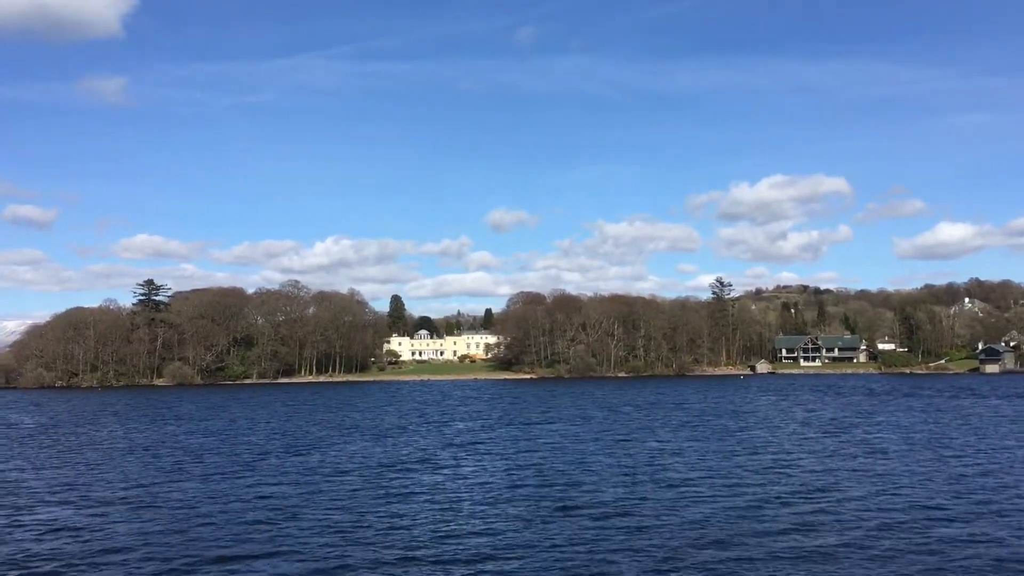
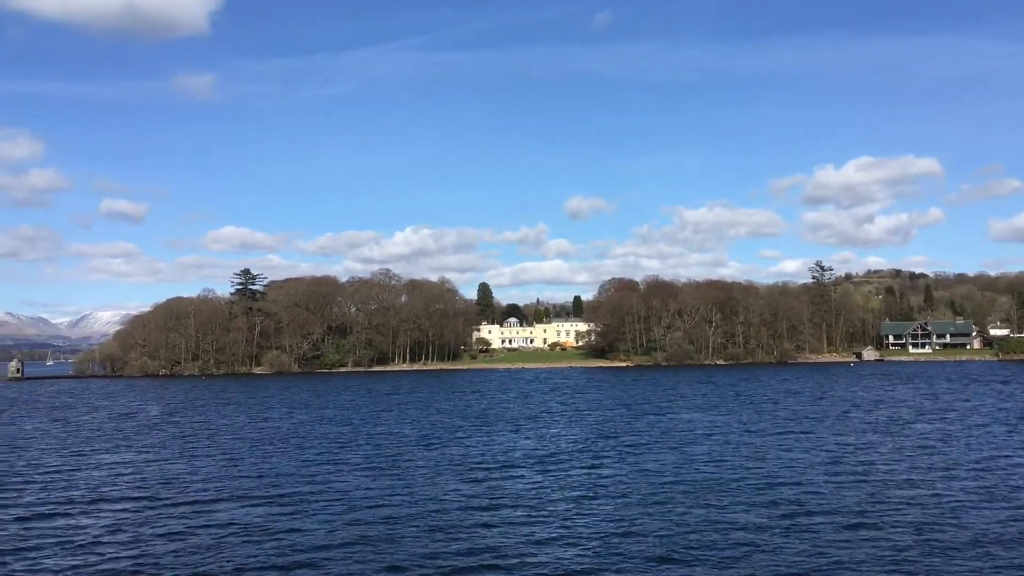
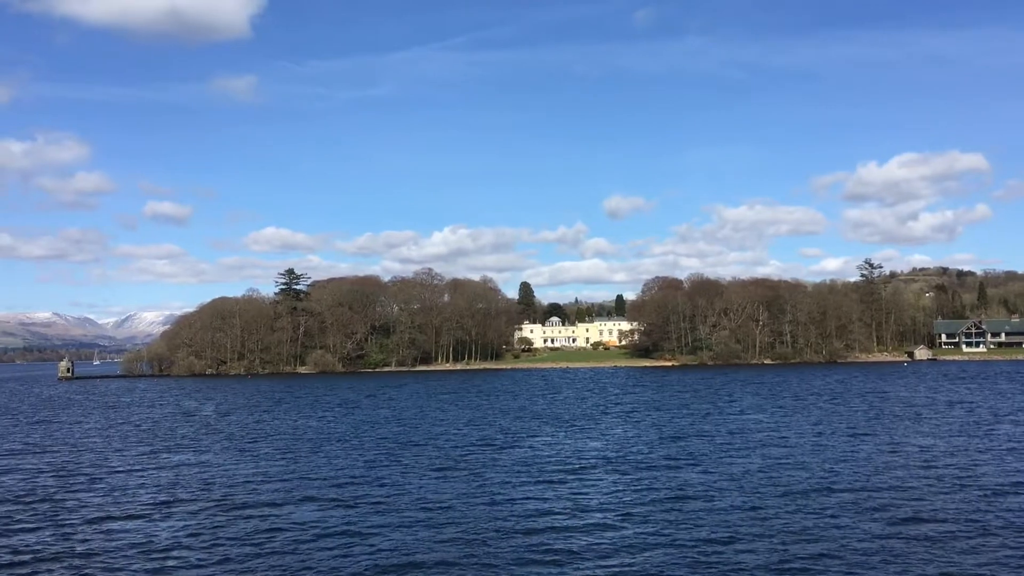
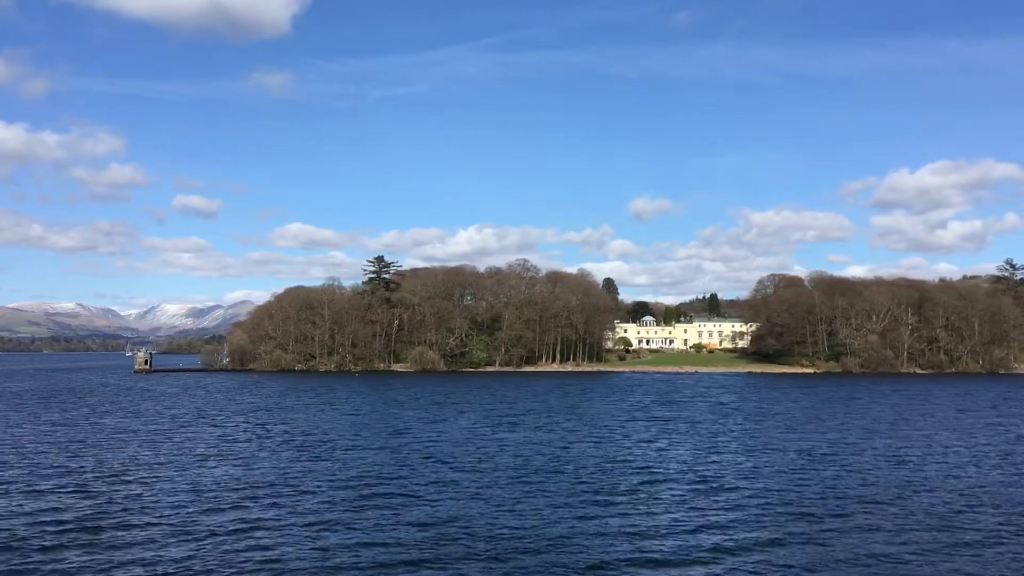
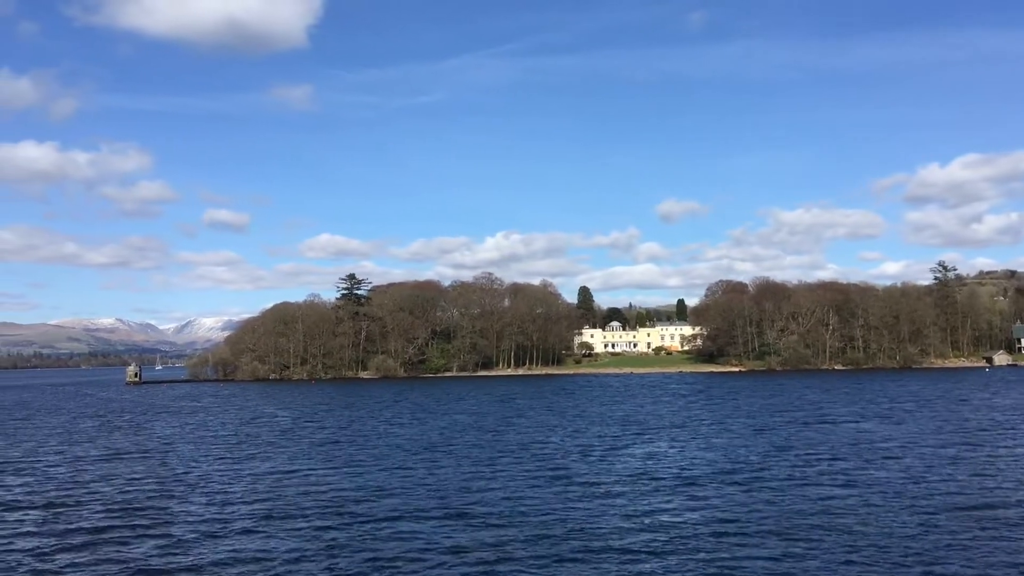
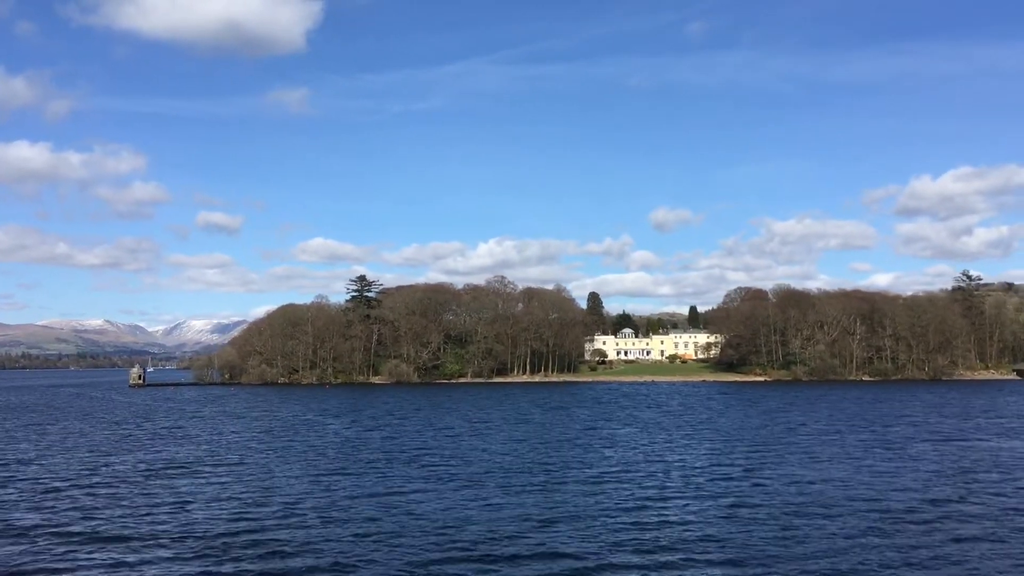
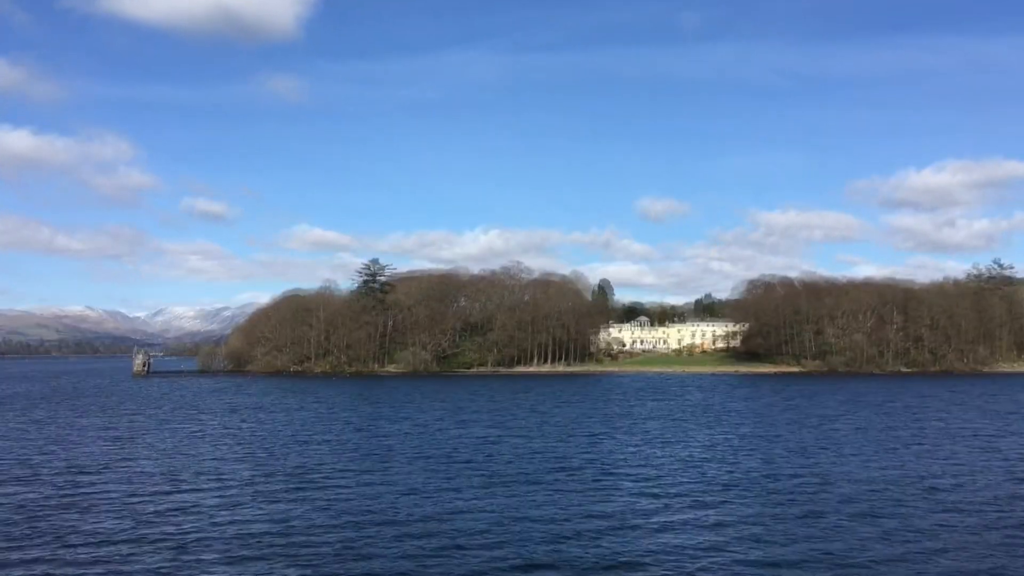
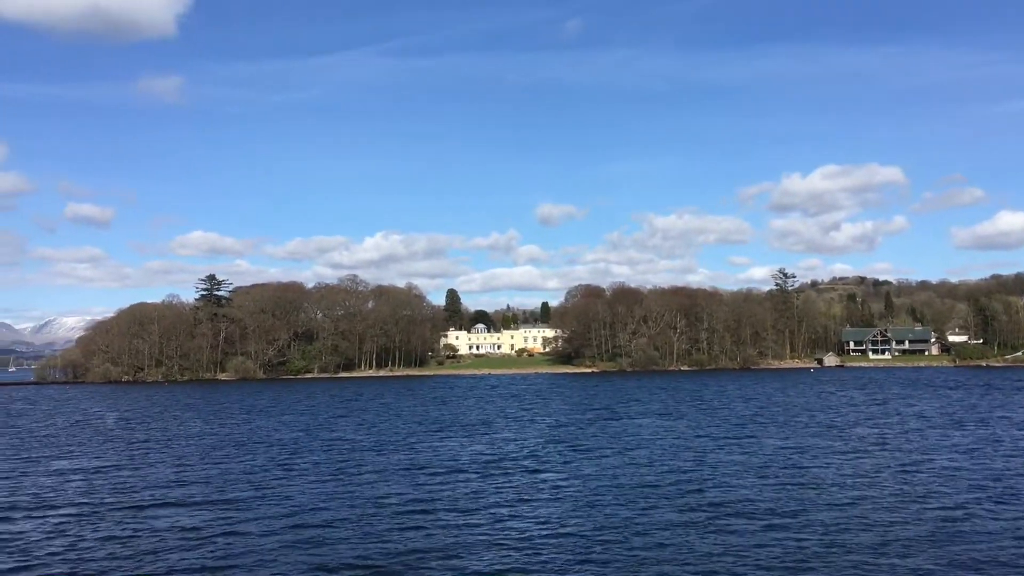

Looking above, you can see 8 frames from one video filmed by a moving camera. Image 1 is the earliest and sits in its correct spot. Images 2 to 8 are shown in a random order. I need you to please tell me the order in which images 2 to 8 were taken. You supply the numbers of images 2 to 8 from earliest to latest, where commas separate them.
8, 2, 3, 5, 6, 7, 4
